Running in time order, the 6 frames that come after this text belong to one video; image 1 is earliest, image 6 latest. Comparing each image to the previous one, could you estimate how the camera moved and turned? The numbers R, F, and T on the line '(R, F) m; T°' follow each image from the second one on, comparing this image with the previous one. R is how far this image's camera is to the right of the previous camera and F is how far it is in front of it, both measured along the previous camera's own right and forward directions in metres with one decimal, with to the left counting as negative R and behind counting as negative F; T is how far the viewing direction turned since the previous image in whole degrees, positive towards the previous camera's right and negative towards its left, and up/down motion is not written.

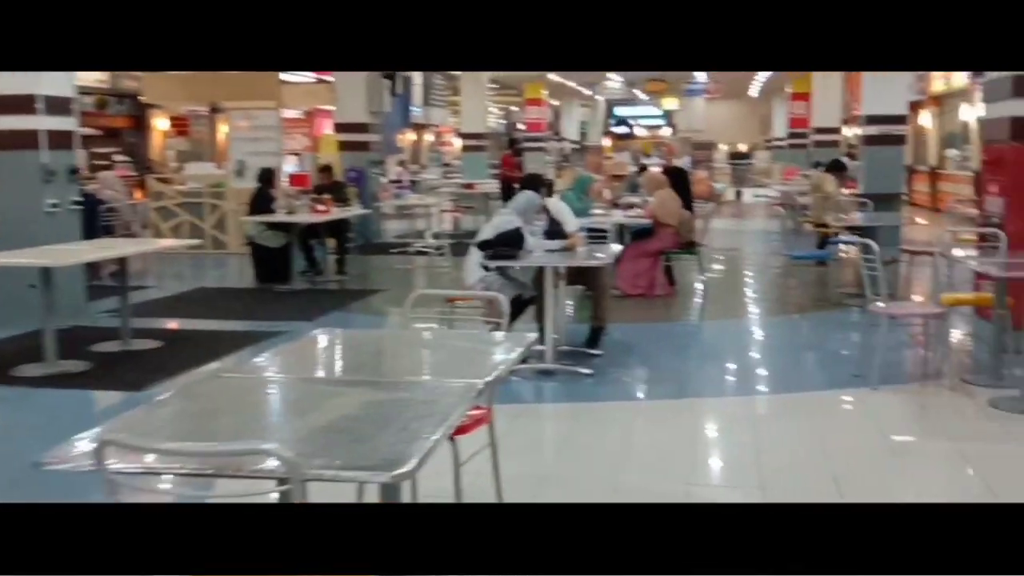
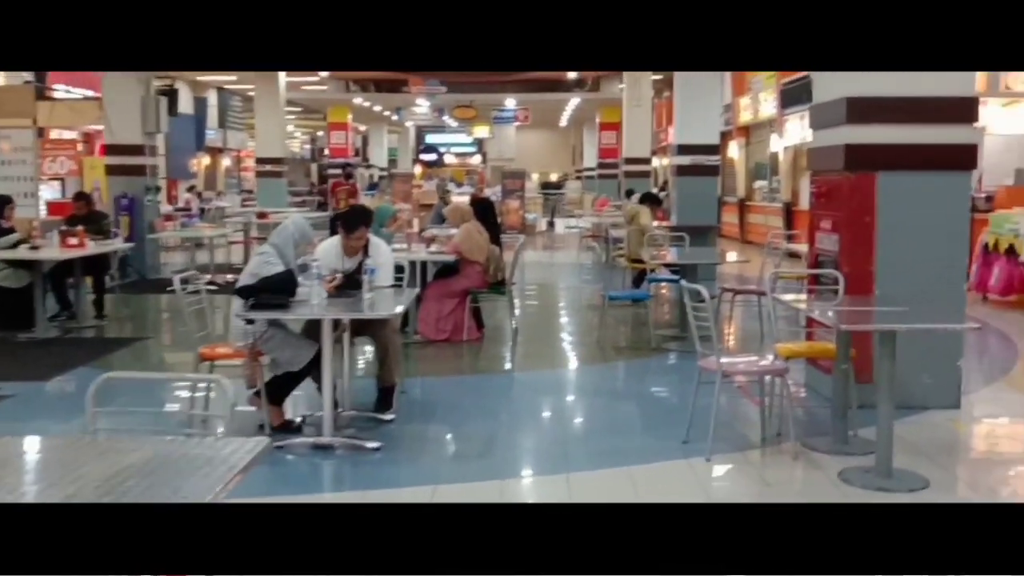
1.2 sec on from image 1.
(+0.2, +0.9) m; +10°
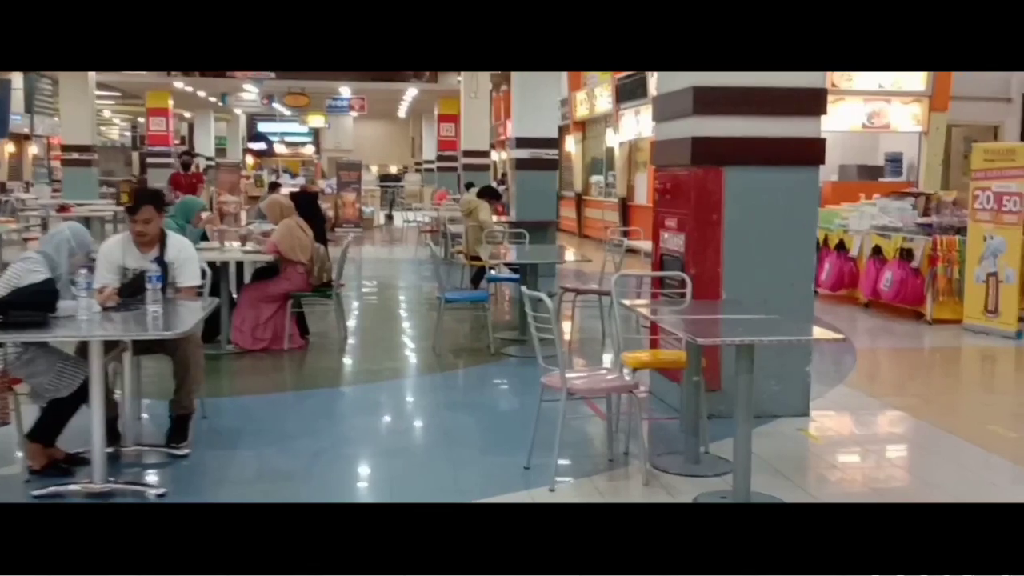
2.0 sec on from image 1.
(+0.1, +0.6) m; +9°
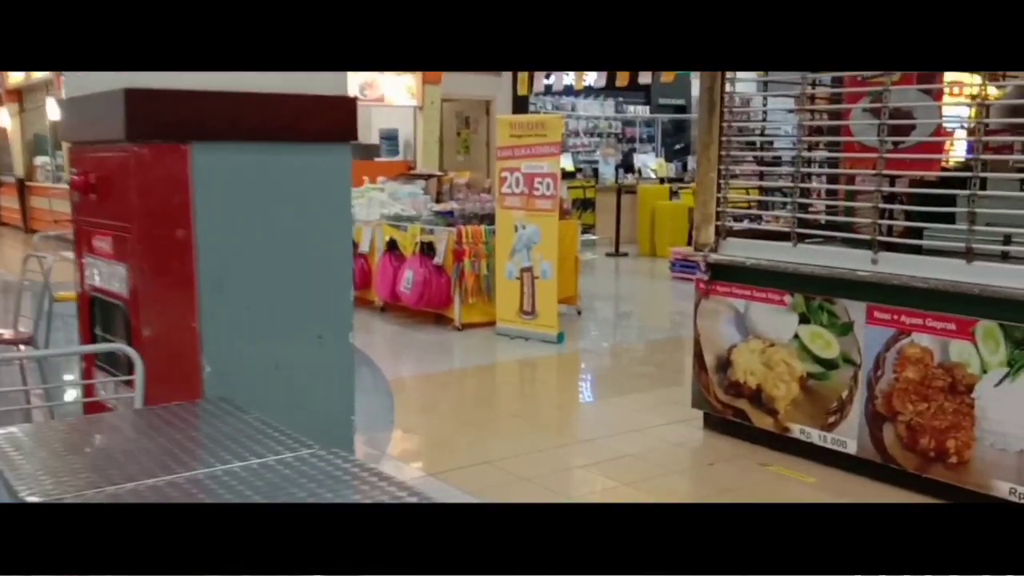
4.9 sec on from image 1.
(+0.5, +2.3) m; +29°
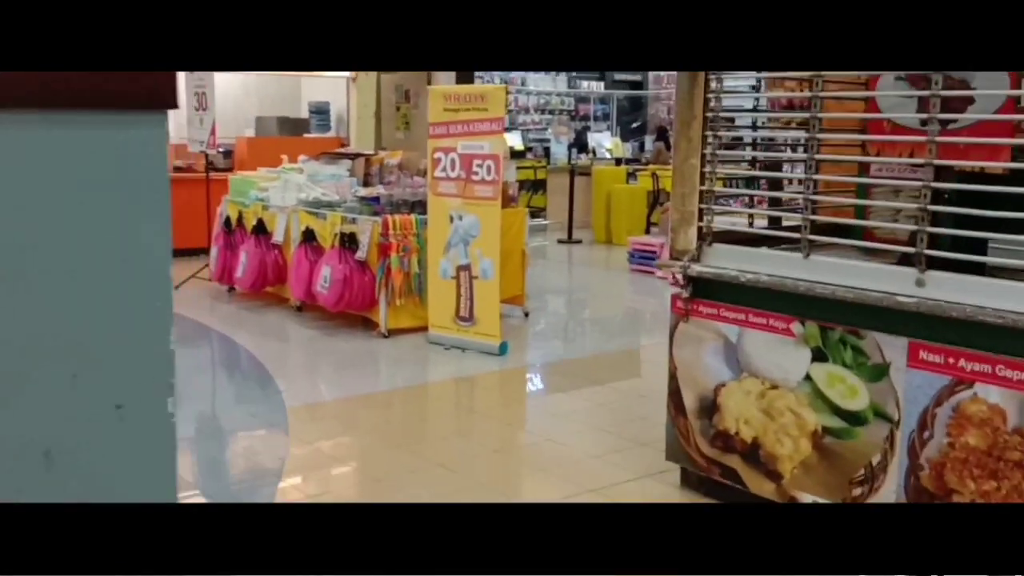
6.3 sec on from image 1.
(+0.1, +1.1) m; +3°
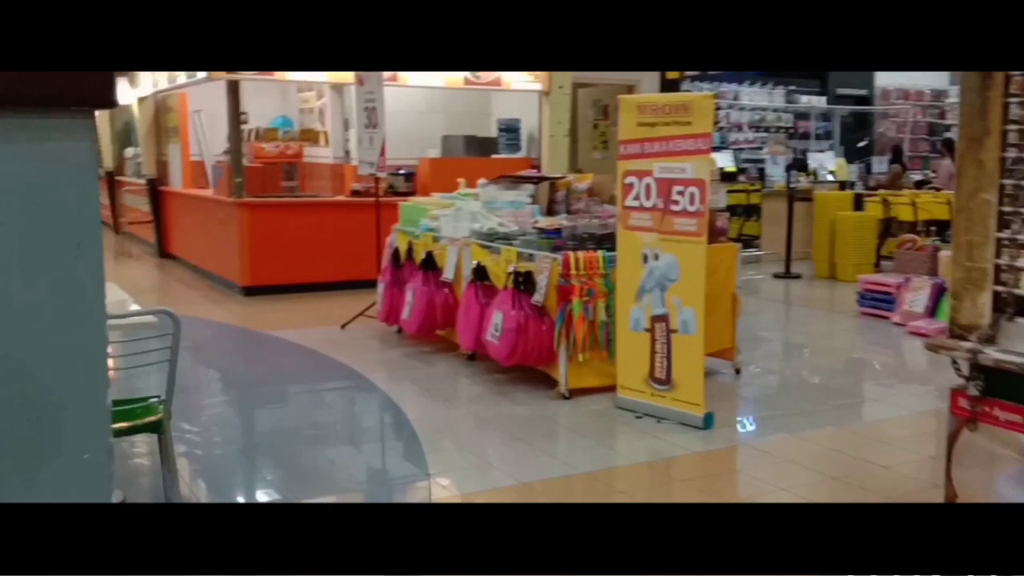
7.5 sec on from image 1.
(0.0, +1.0) m; -12°
